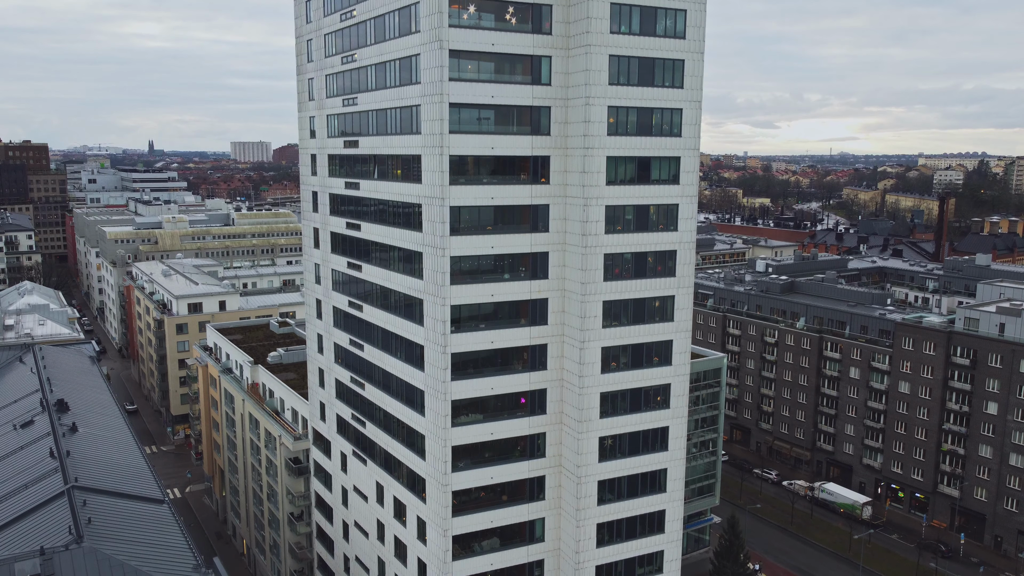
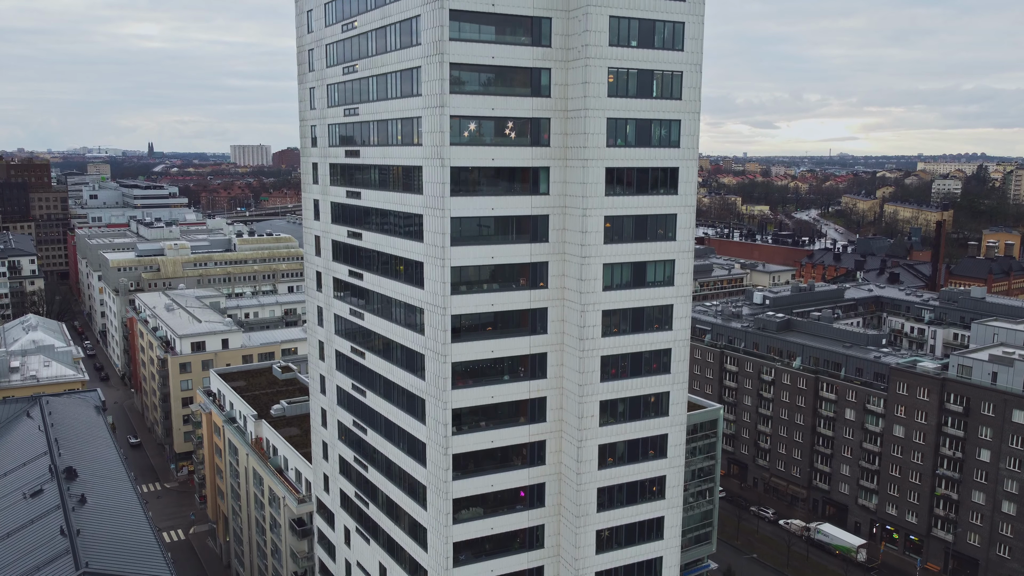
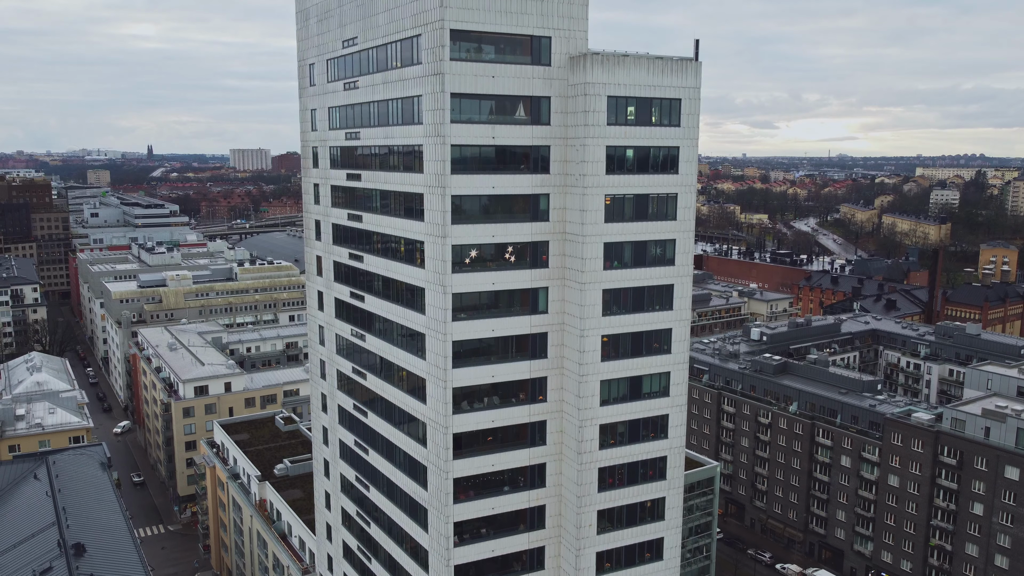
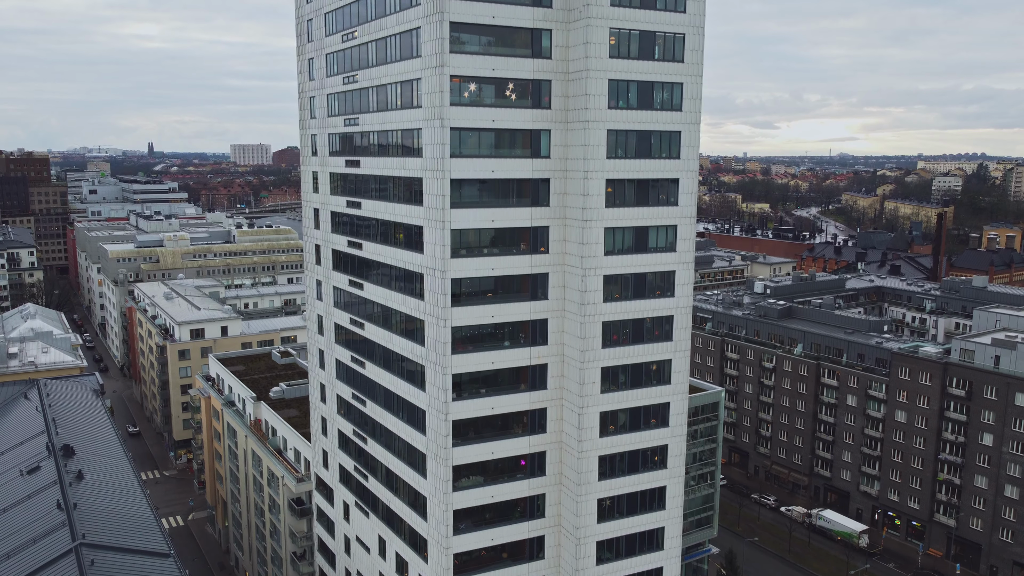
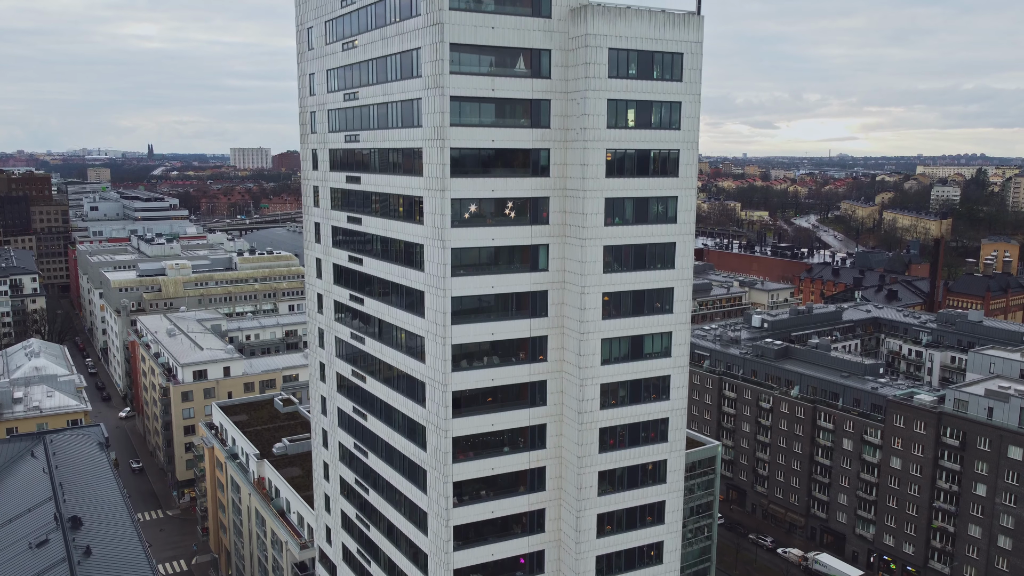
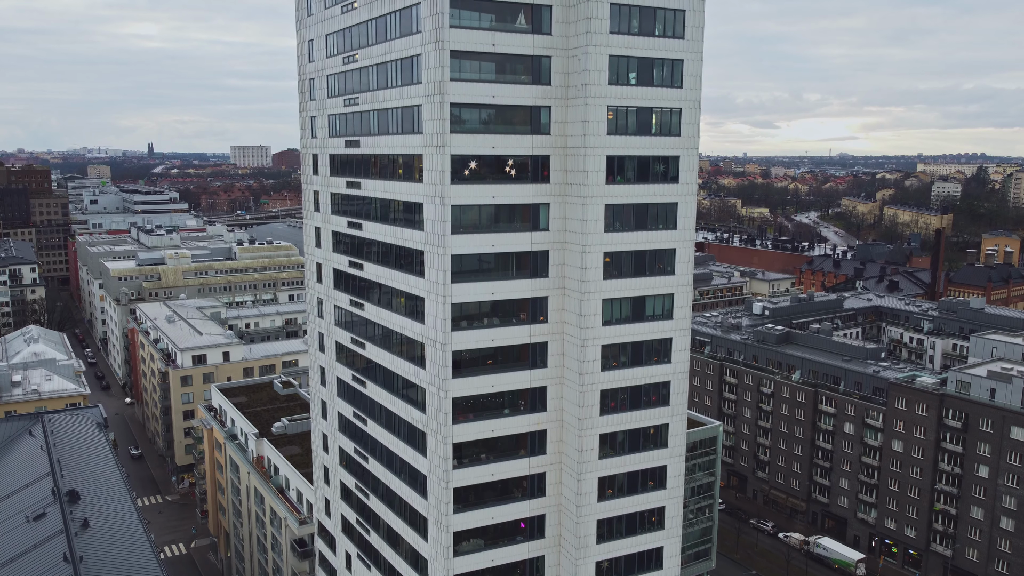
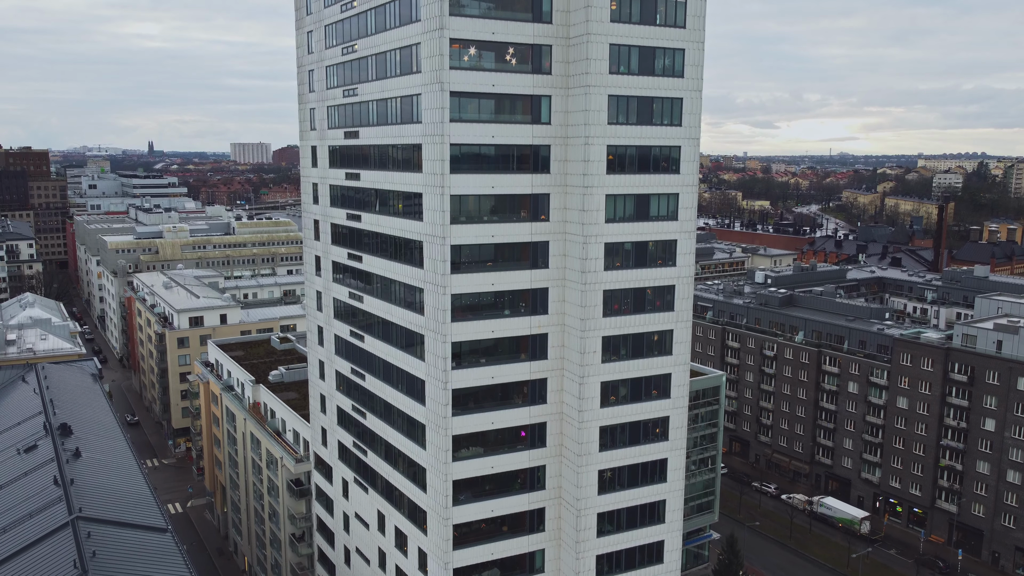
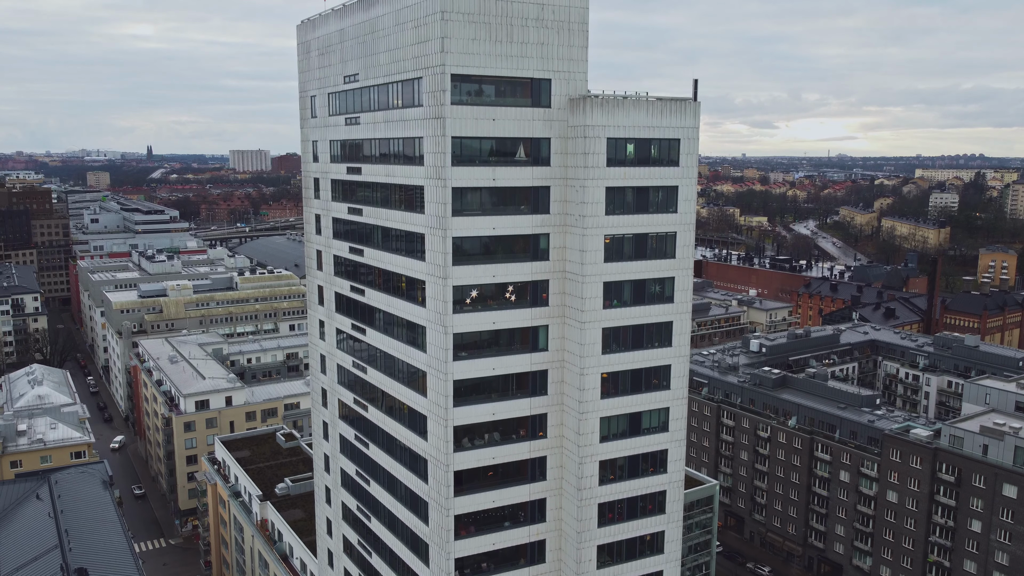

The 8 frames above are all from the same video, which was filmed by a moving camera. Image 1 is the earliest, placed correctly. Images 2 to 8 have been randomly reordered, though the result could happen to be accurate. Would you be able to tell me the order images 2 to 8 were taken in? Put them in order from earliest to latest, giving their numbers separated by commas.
7, 4, 2, 6, 5, 3, 8
